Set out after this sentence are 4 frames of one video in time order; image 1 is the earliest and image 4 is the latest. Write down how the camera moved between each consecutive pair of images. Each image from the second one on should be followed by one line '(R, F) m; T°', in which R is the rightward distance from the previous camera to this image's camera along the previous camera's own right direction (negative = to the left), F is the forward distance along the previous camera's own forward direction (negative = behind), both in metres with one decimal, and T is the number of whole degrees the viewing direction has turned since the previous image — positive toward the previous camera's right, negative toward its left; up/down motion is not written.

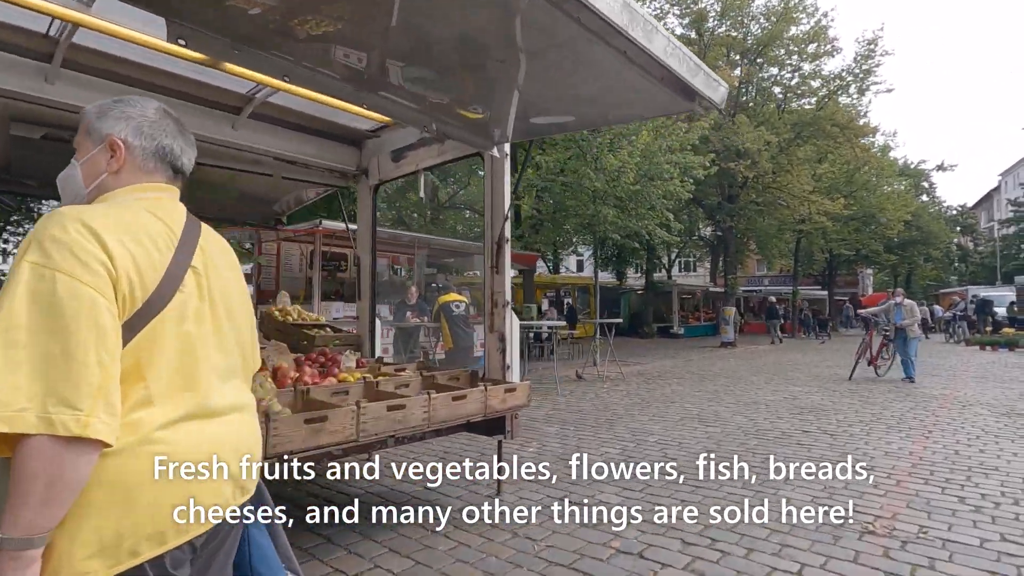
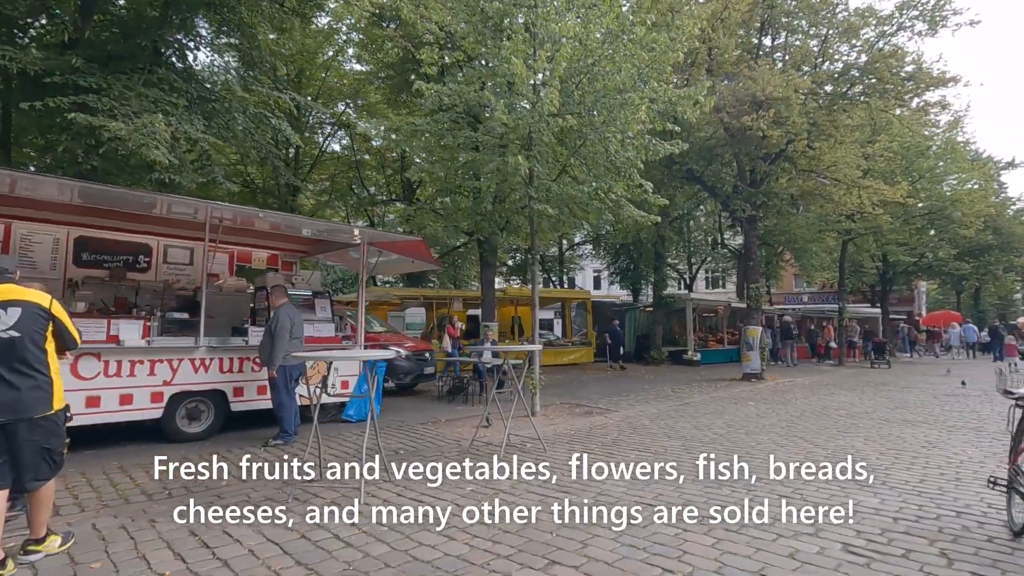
(+2.7, +5.4) m; -3°
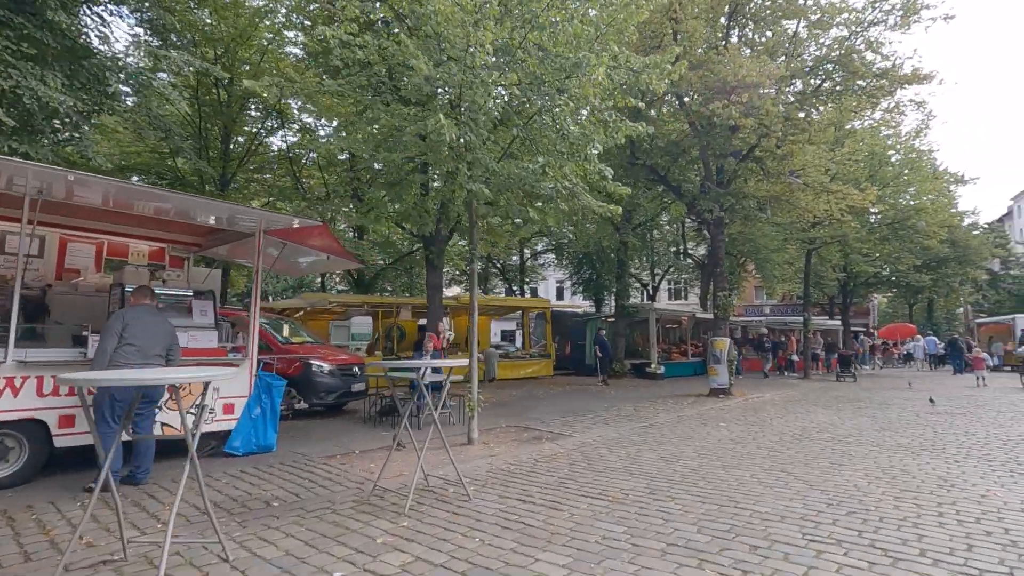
(+0.5, +1.7) m; +4°
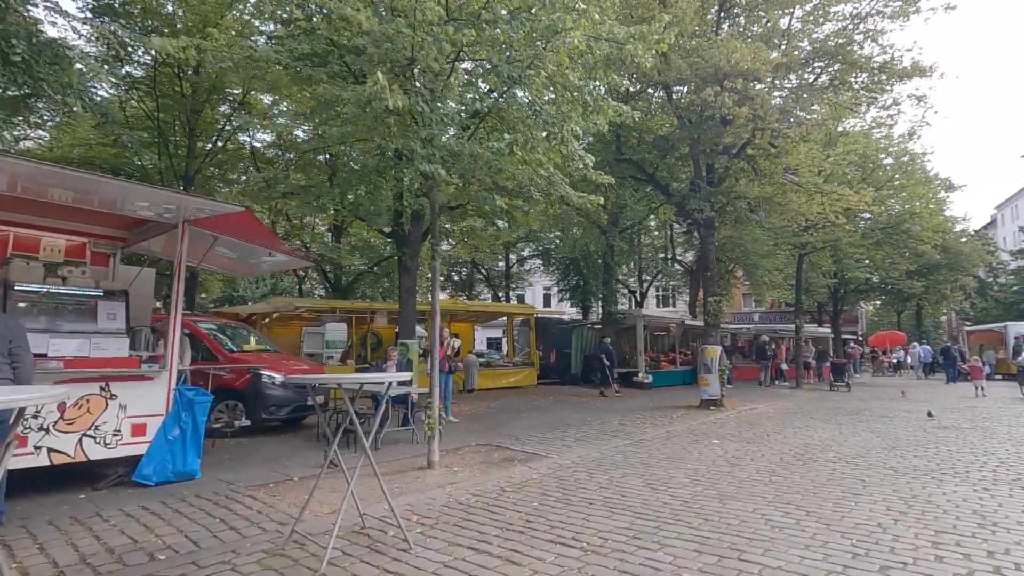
(+0.3, +1.1) m; +1°
